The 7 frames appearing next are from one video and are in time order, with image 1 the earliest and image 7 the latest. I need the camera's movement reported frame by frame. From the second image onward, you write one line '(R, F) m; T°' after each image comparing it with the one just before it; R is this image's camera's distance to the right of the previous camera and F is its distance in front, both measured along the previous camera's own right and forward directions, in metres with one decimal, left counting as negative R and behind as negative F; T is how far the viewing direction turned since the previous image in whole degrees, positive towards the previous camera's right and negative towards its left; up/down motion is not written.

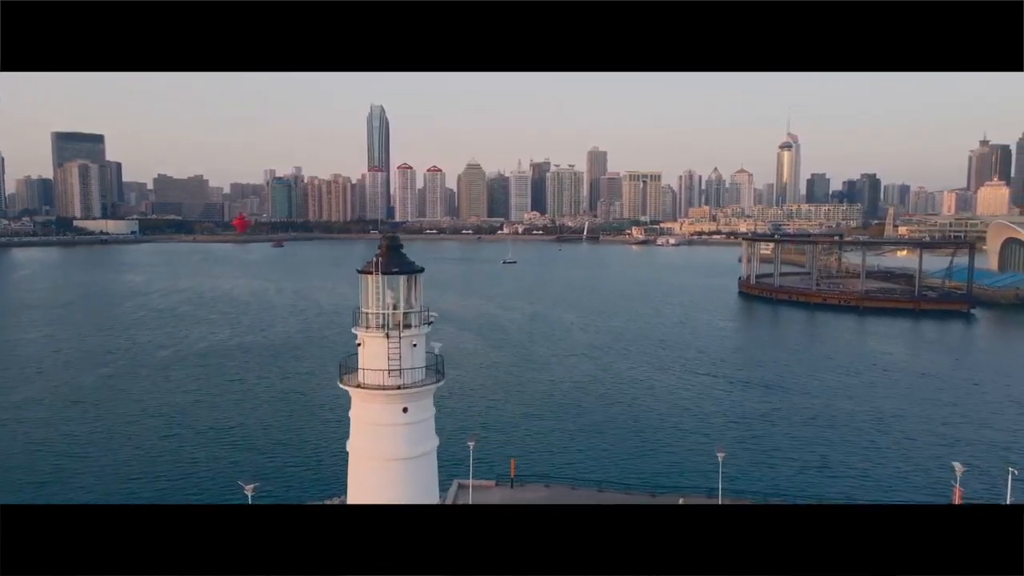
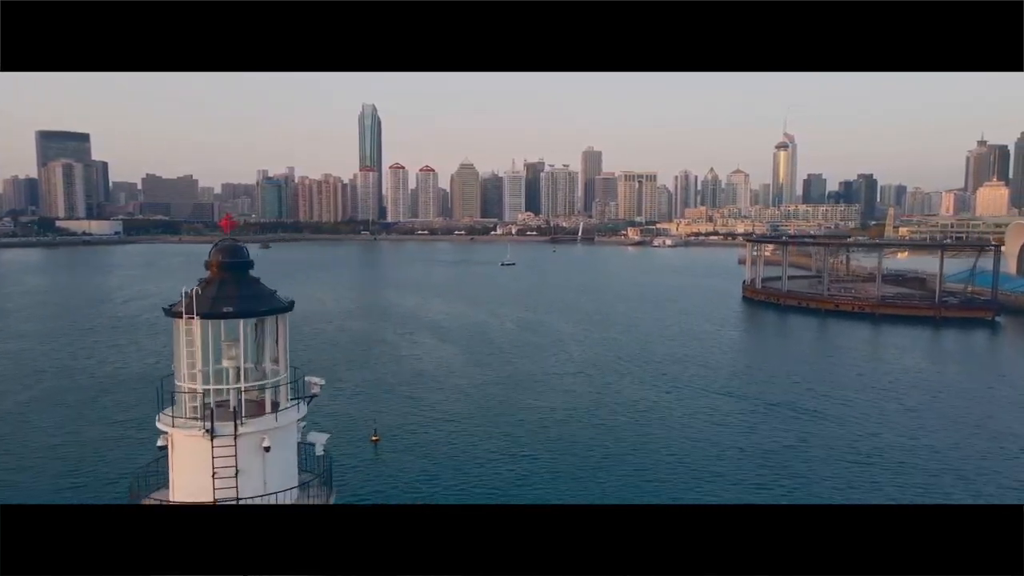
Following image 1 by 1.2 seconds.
(0.0, +0.5) m; 0°
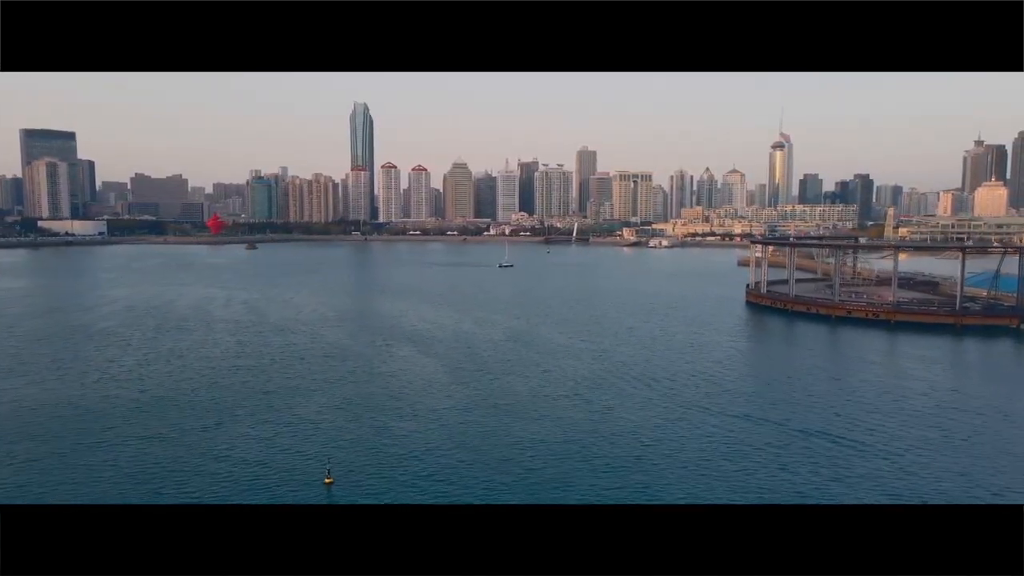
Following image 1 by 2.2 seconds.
(0.0, +0.5) m; 0°
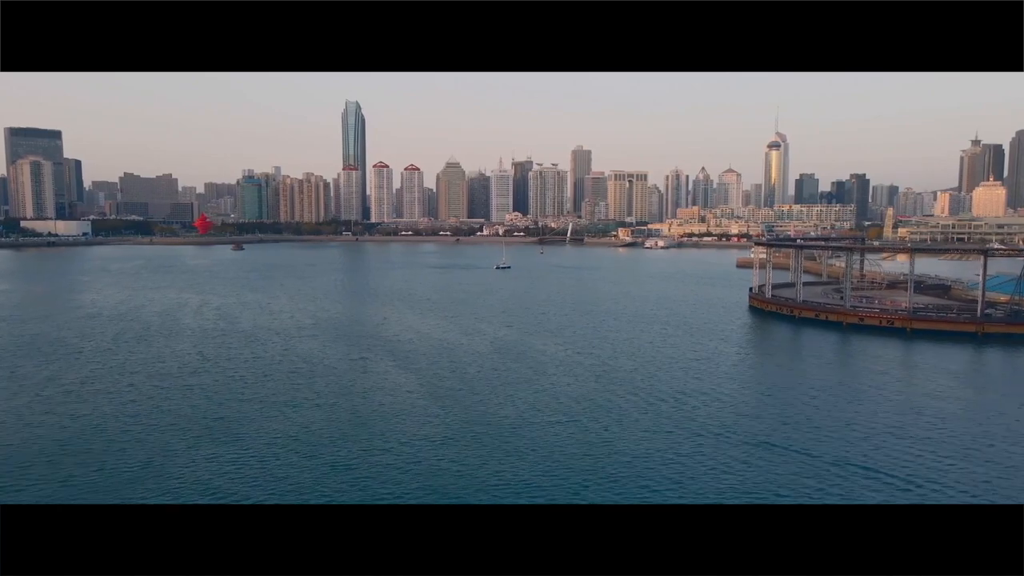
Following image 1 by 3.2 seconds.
(0.0, +0.4) m; 0°
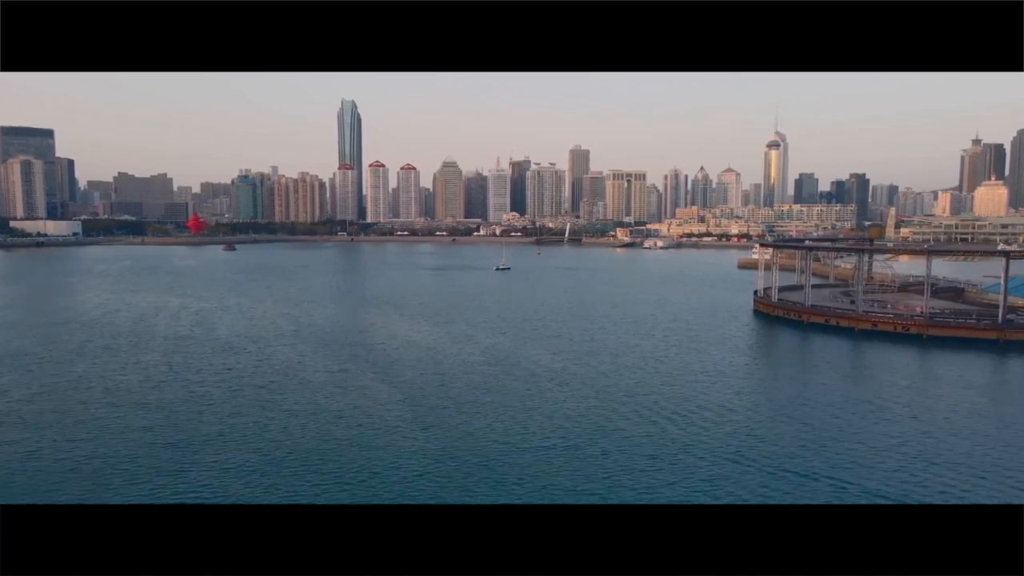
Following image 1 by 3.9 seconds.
(0.0, +0.3) m; 0°
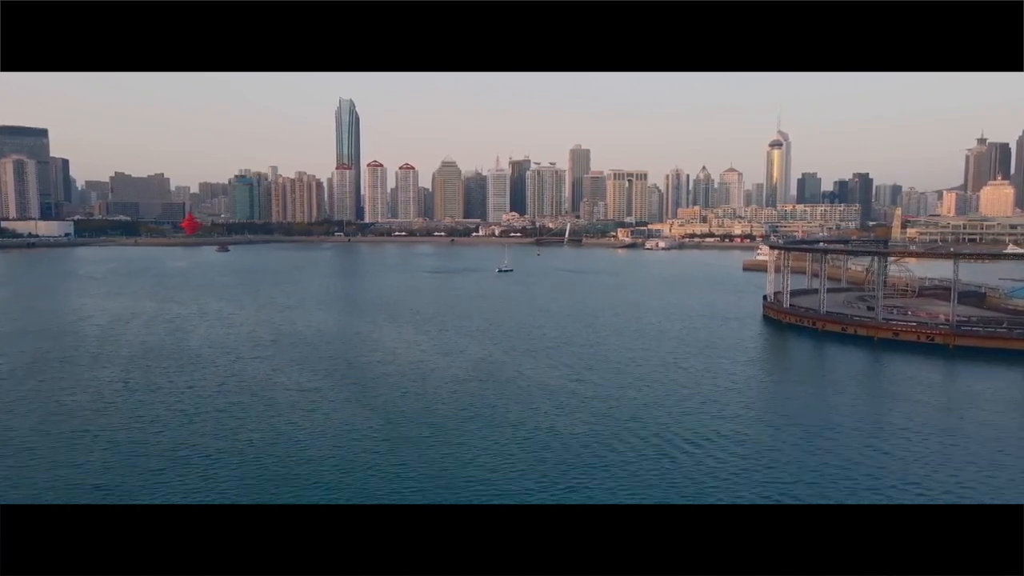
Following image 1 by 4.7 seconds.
(0.0, +0.4) m; 0°
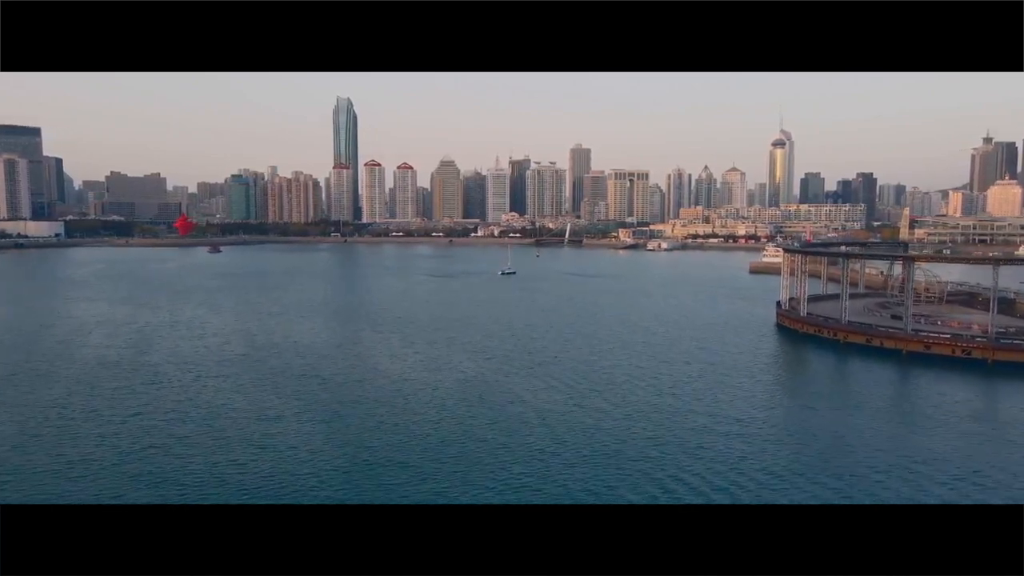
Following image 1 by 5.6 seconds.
(0.0, +0.5) m; 0°
